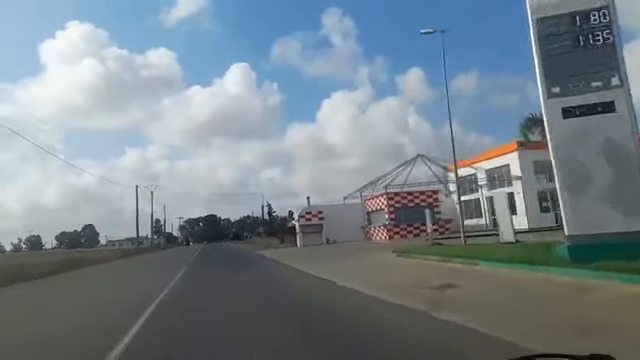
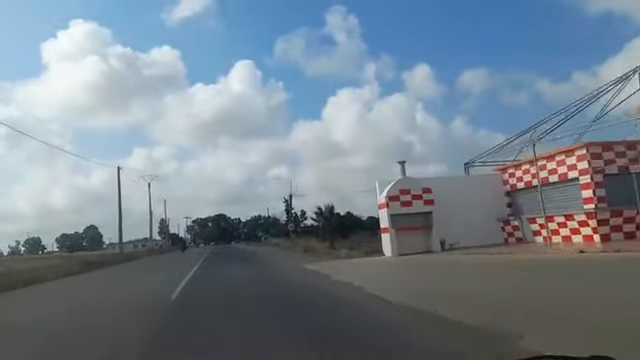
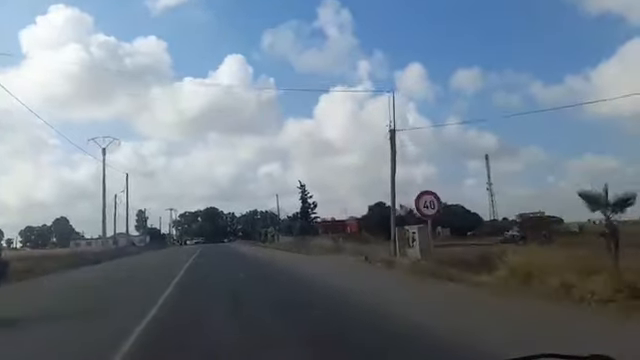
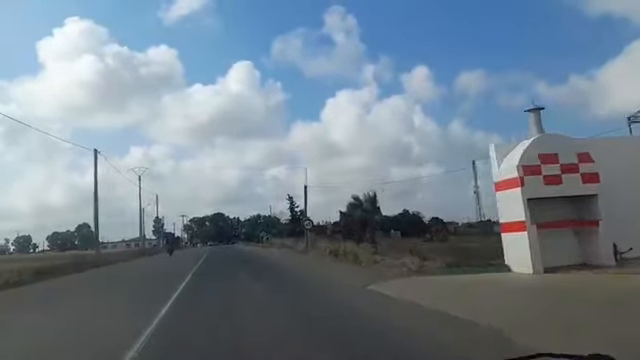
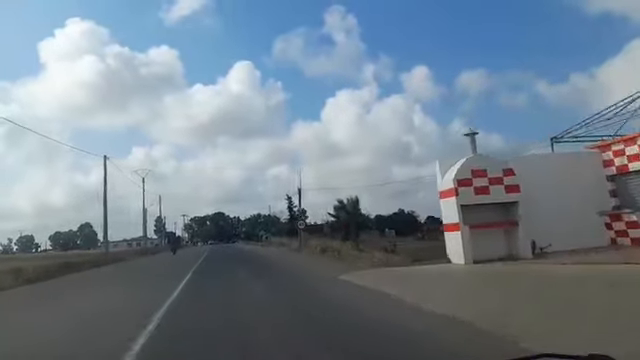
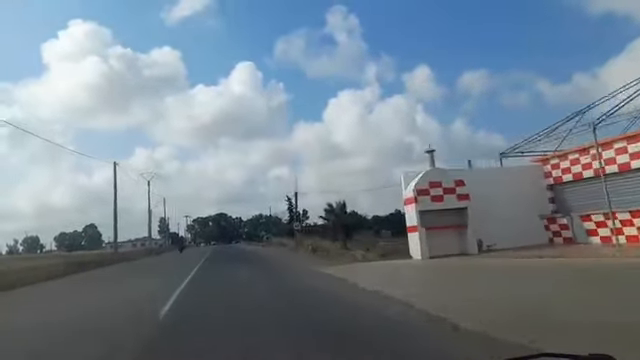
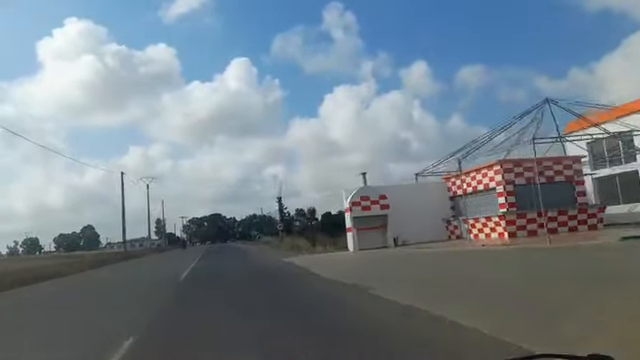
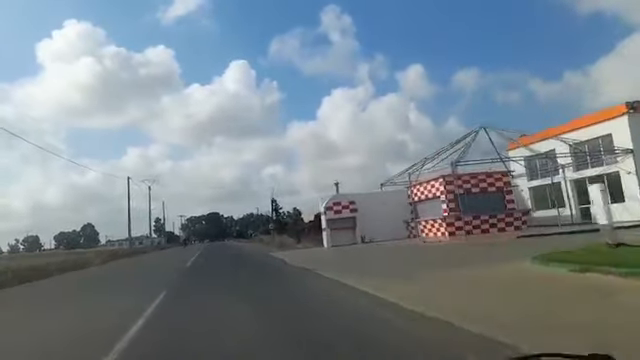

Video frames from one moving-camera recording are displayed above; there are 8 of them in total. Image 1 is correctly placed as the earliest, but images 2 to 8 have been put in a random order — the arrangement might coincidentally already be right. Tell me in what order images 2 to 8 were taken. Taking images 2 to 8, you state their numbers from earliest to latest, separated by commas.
8, 7, 2, 6, 5, 4, 3
